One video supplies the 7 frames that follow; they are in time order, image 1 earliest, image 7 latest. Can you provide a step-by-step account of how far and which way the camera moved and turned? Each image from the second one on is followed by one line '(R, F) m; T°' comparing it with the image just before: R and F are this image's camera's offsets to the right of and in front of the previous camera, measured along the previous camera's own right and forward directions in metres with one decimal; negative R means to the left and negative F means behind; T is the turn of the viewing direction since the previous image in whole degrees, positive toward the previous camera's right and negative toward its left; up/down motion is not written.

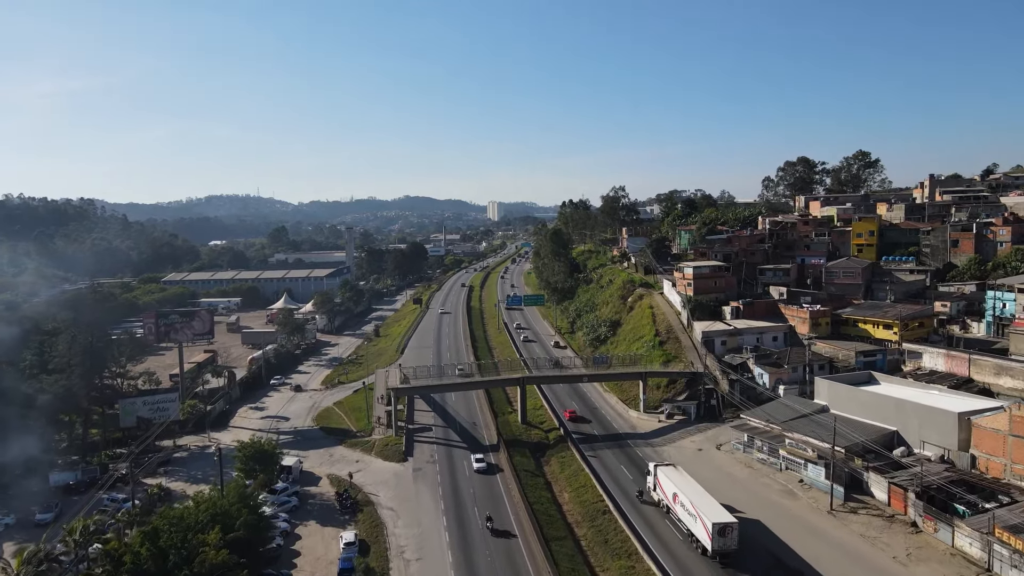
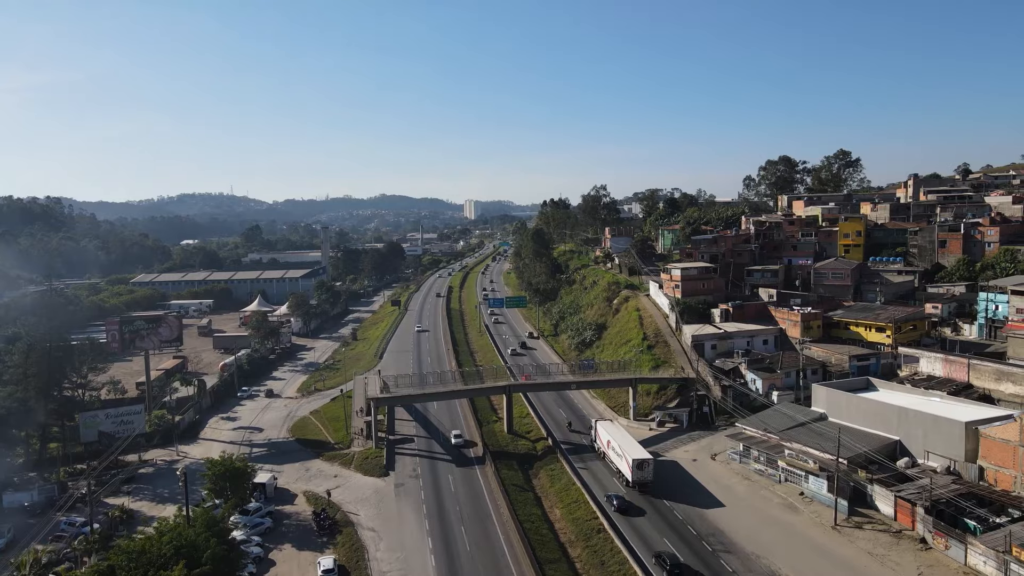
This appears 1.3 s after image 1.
(-0.2, +1.0) m; +2°
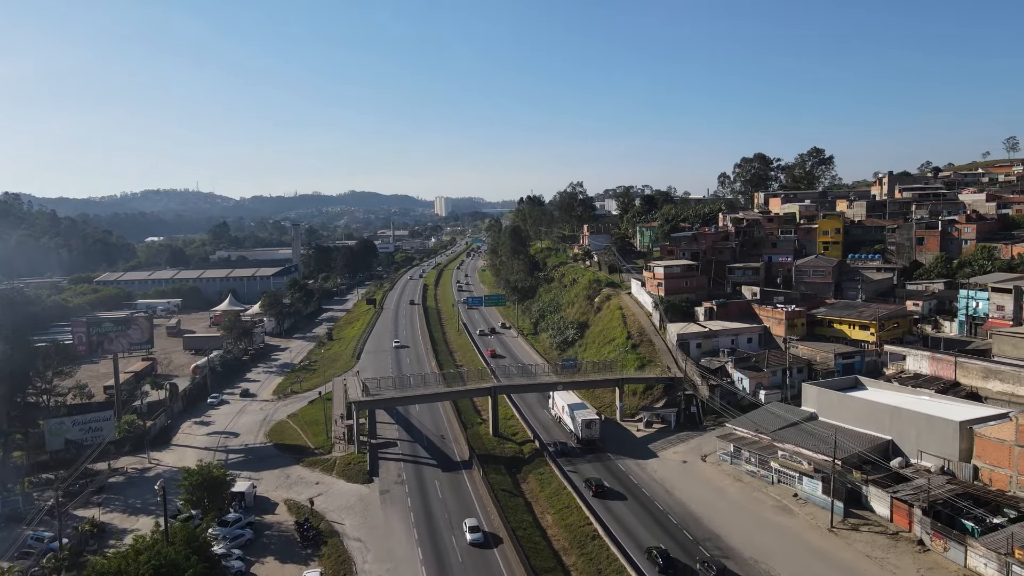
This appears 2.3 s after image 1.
(-0.4, +0.5) m; +2°
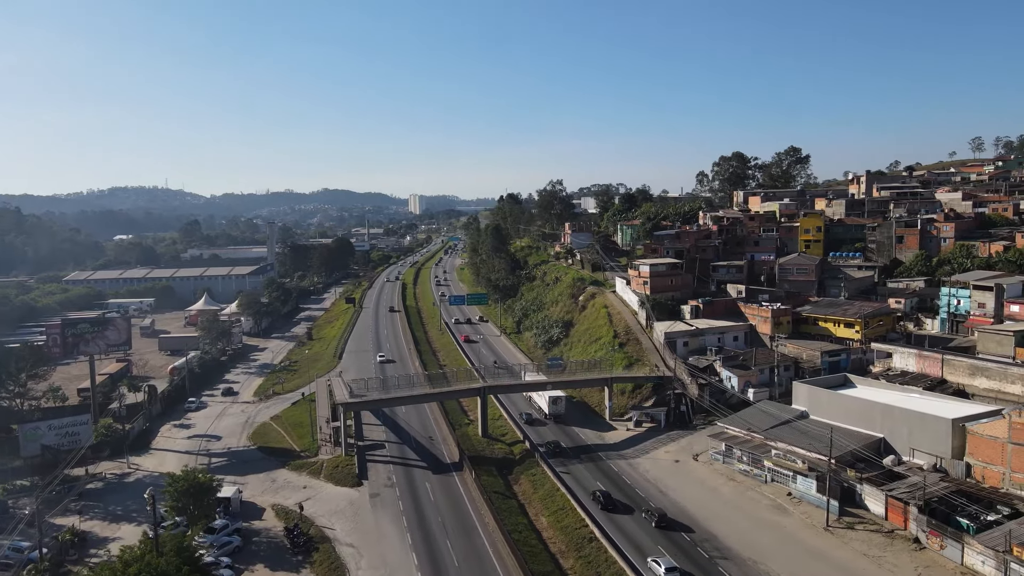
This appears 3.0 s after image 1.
(-0.4, +0.3) m; +2°
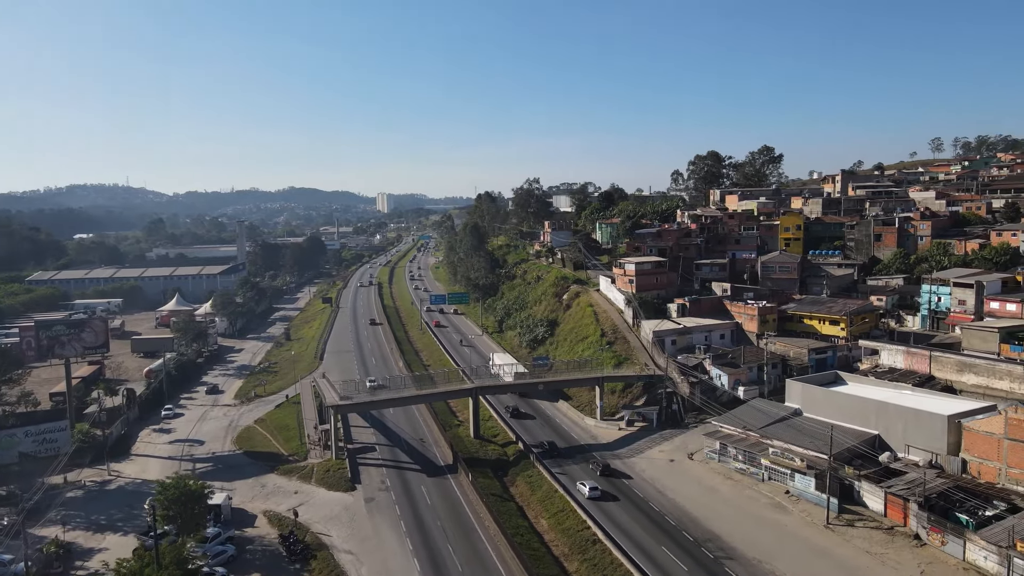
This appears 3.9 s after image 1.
(-0.6, +0.2) m; +2°
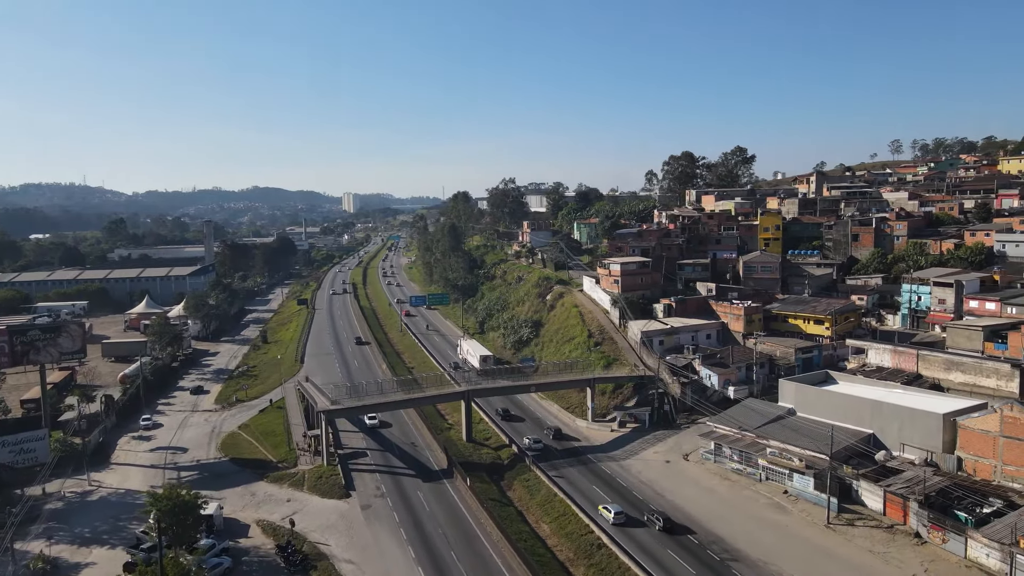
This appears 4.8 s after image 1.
(-0.7, +0.2) m; +2°
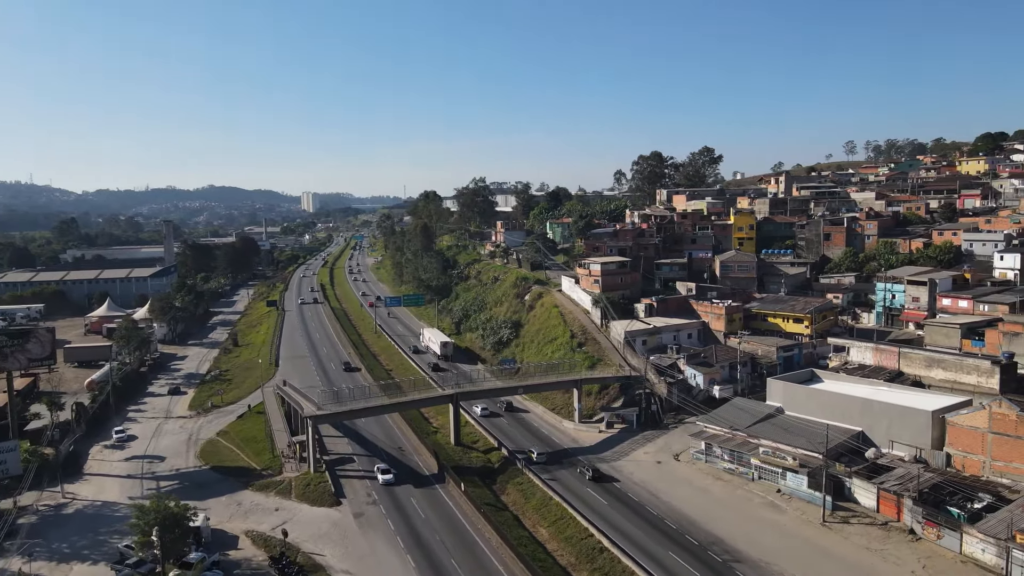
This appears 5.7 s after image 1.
(-0.7, +0.2) m; +3°
